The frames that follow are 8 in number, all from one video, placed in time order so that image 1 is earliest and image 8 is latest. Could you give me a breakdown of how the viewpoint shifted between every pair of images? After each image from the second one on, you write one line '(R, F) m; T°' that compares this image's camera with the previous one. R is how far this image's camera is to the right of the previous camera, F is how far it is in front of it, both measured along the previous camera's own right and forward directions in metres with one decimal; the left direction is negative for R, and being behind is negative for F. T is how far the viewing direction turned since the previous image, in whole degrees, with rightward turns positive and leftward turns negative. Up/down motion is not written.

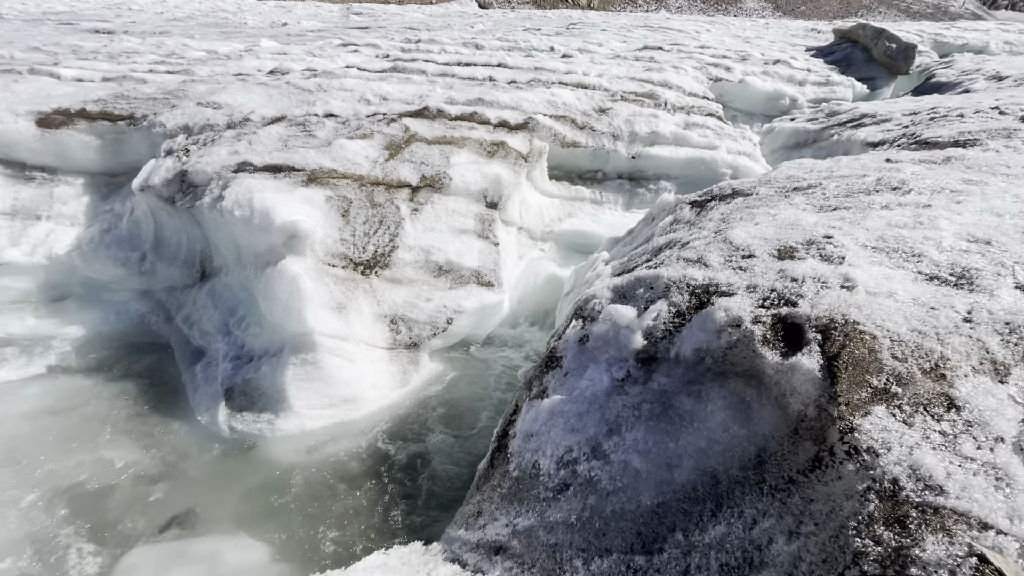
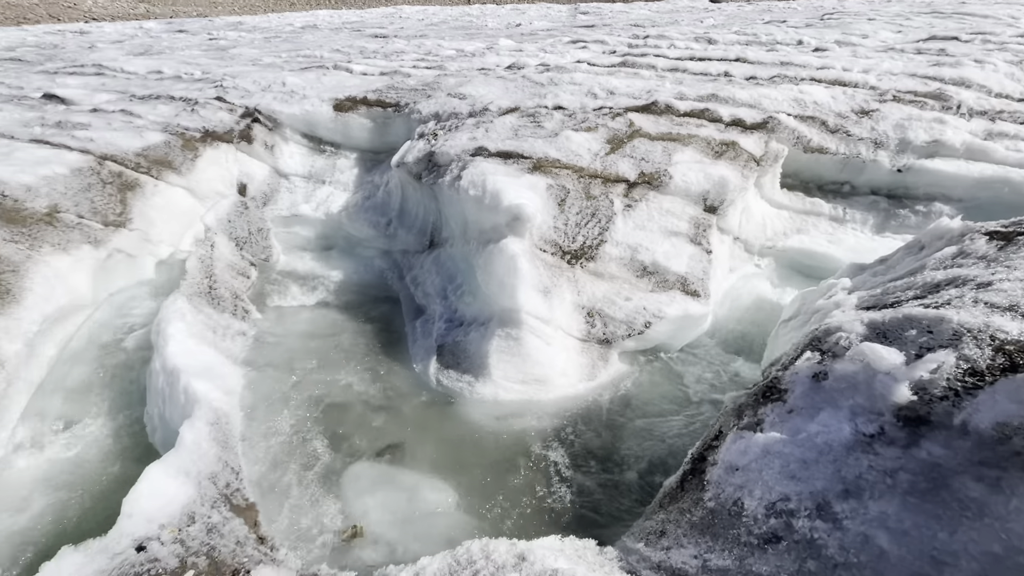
(-0.3, 0.0) m; -21°
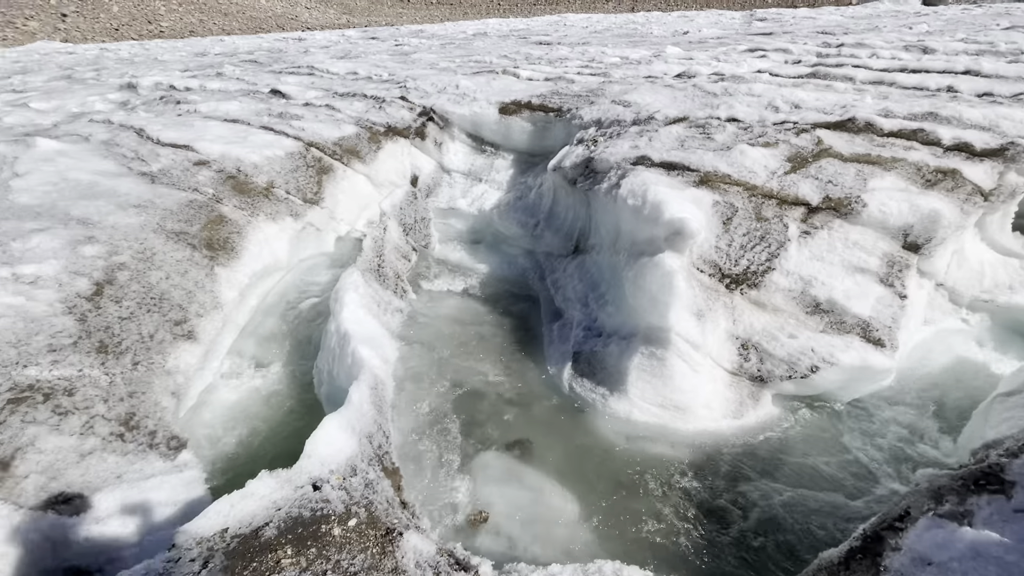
(-0.2, 0.0) m; -15°
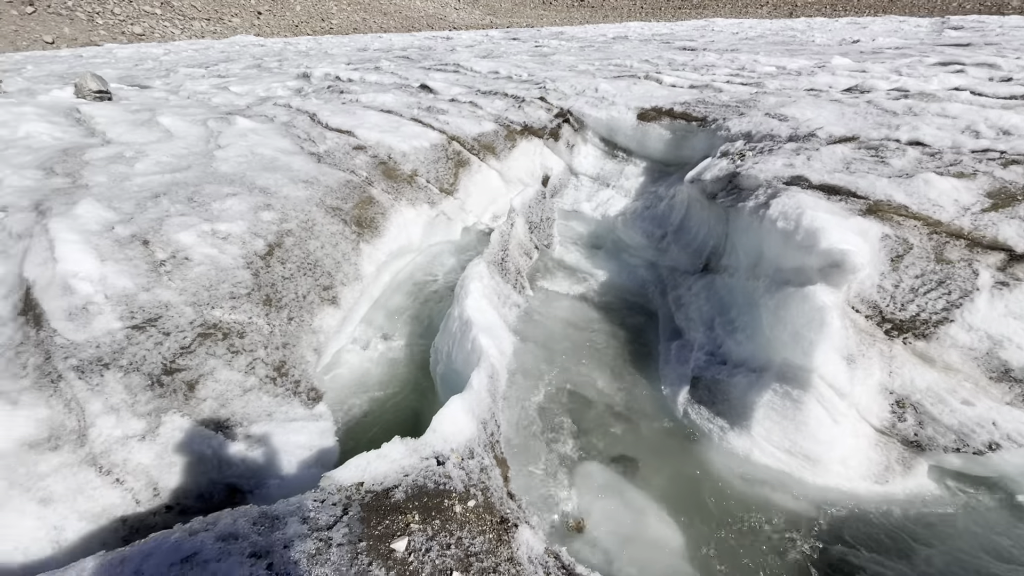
(-0.2, 0.0) m; -12°
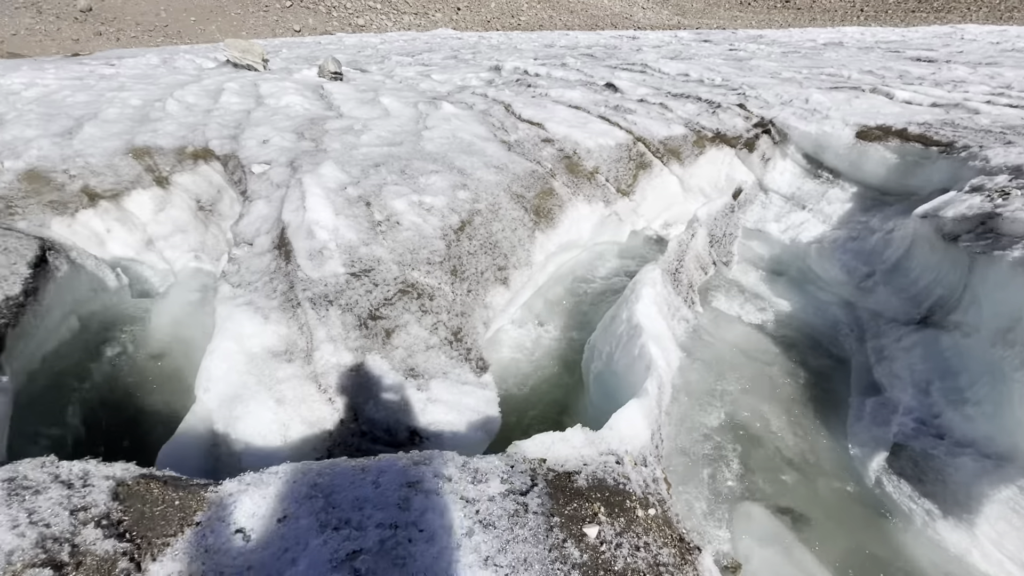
(-0.4, -0.1) m; -16°
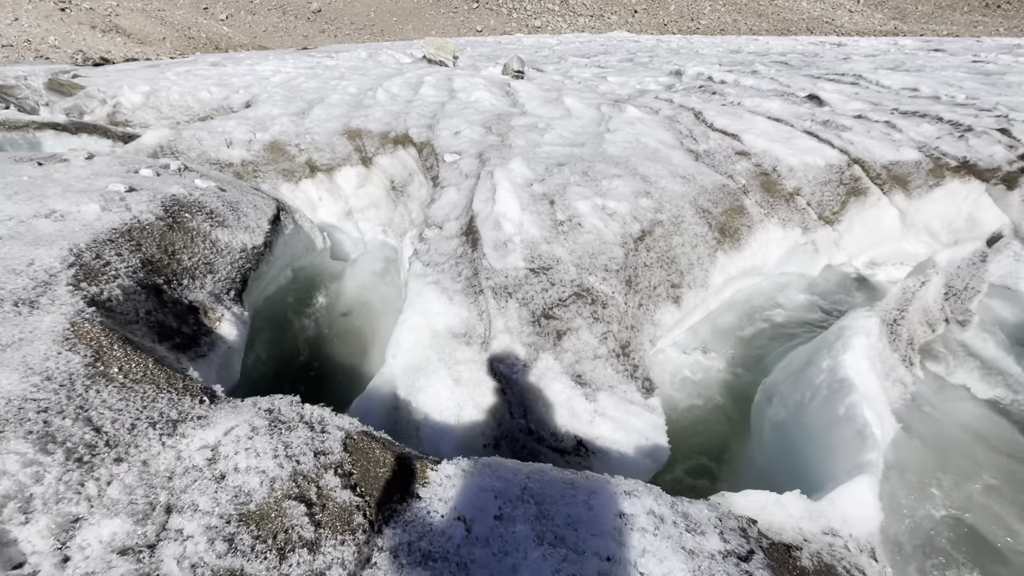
(-0.5, +0.1) m; -15°
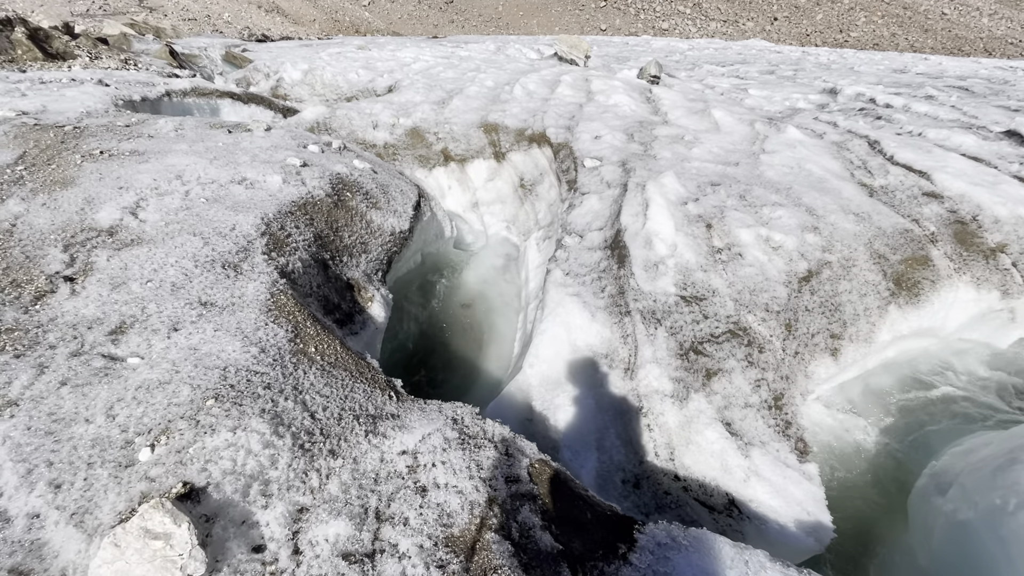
(-0.6, +0.1) m; -10°
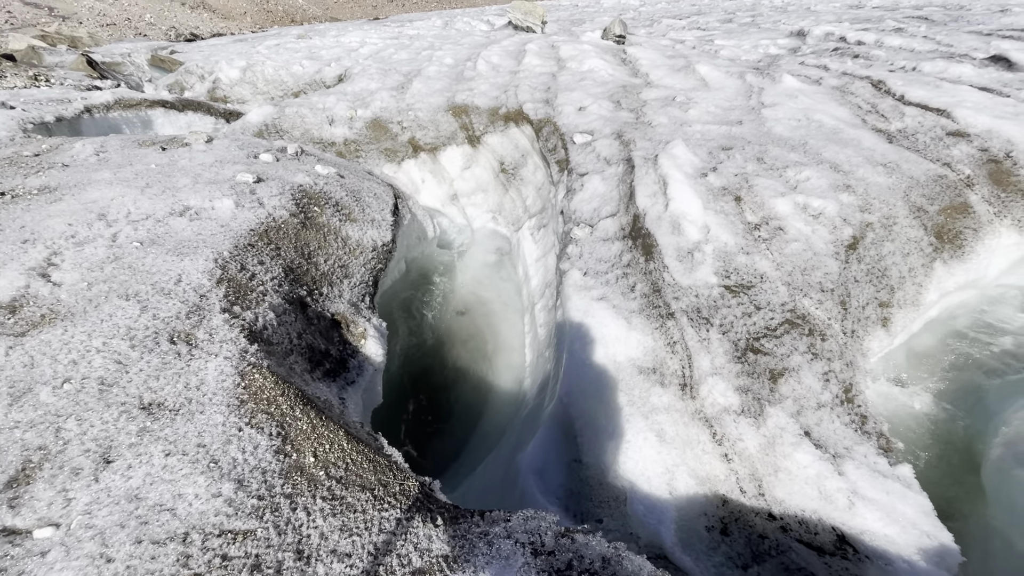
(-0.3, +0.7) m; +3°
